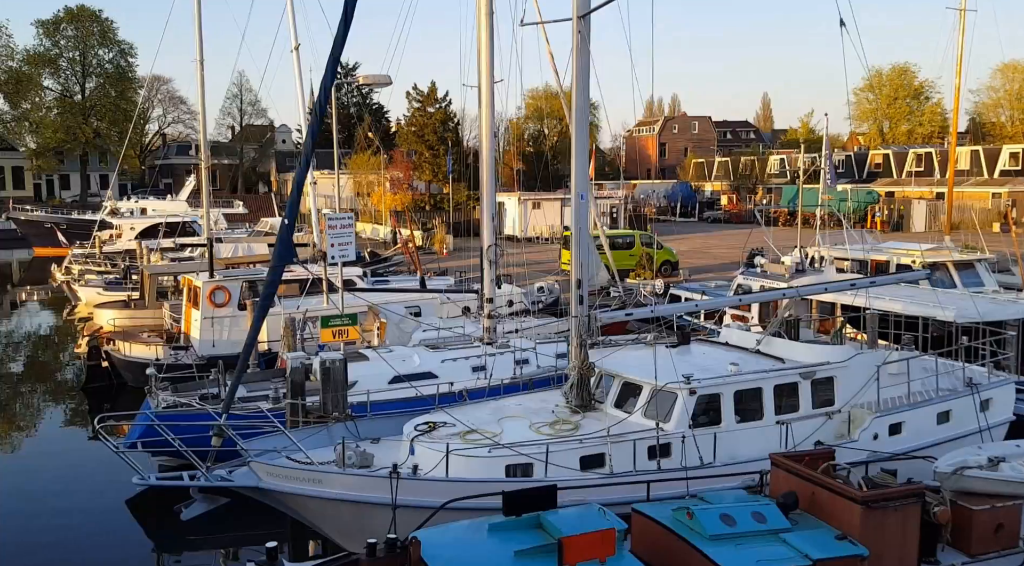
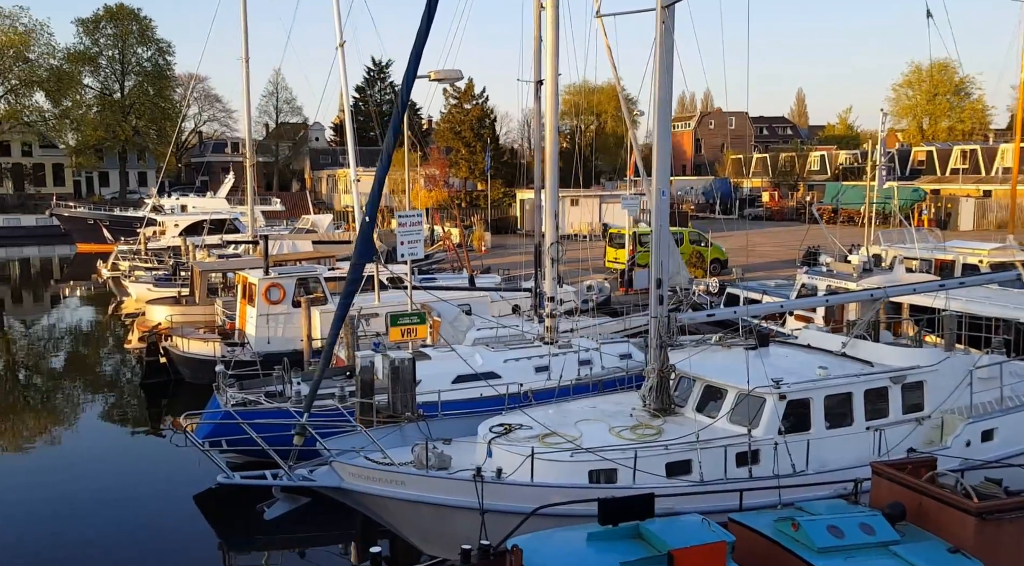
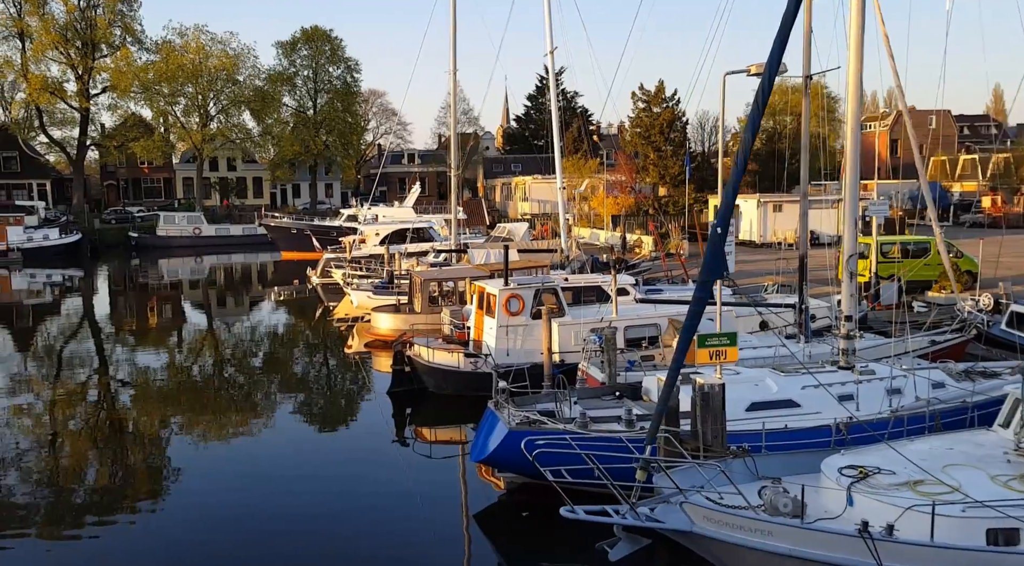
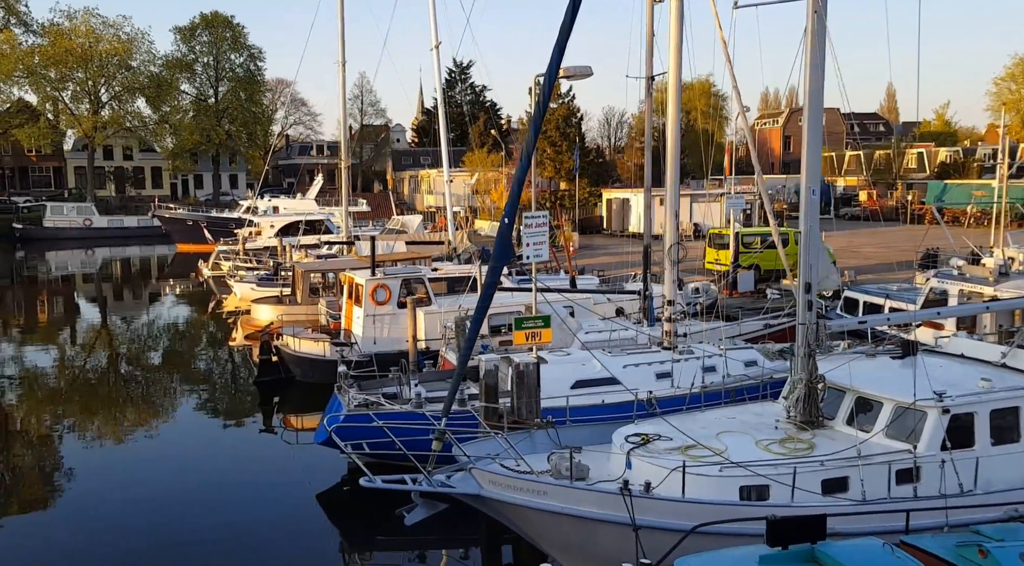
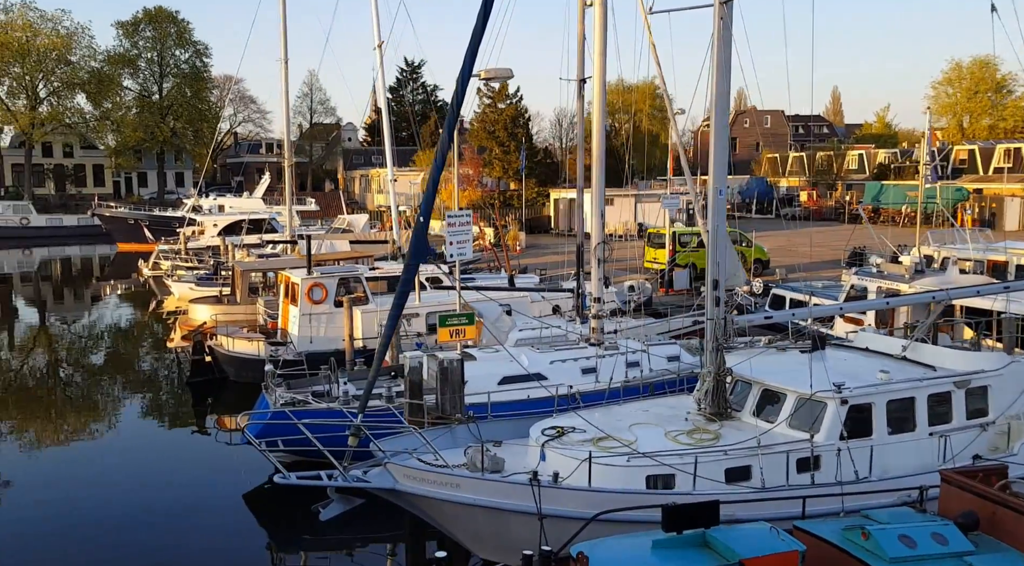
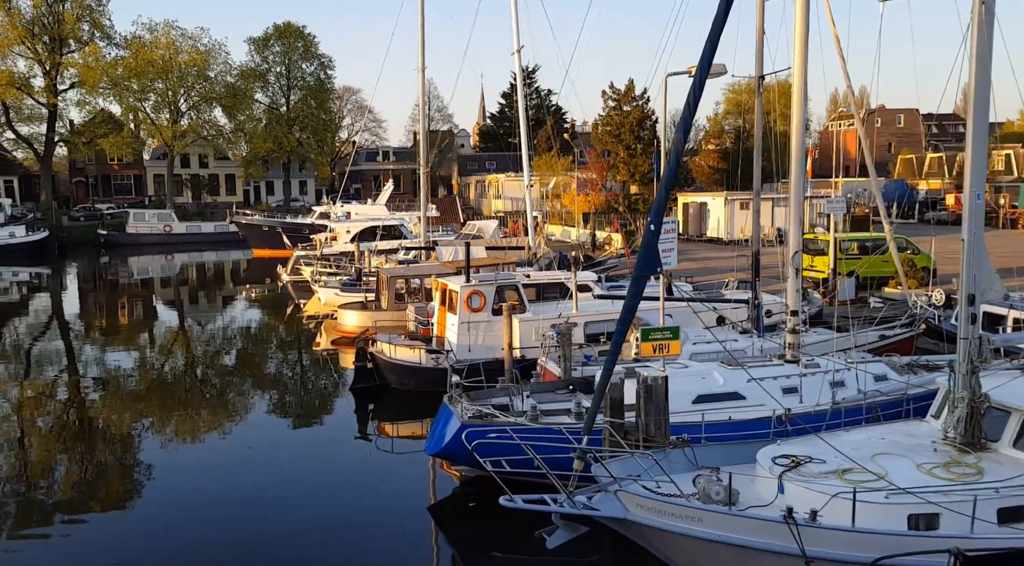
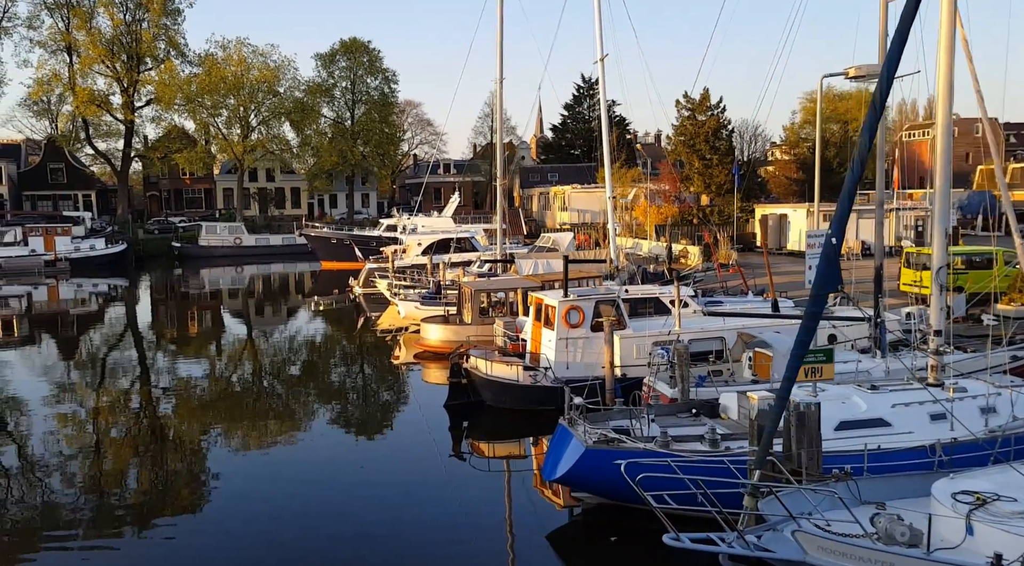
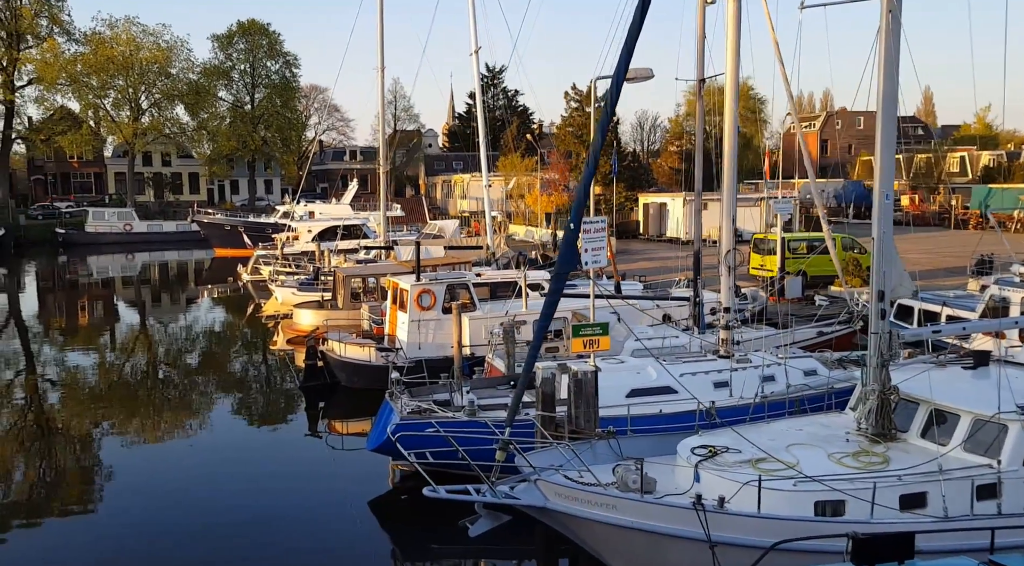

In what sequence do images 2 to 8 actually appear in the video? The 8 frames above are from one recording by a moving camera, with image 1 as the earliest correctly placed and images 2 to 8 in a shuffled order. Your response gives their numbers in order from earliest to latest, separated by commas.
2, 5, 4, 8, 6, 3, 7
